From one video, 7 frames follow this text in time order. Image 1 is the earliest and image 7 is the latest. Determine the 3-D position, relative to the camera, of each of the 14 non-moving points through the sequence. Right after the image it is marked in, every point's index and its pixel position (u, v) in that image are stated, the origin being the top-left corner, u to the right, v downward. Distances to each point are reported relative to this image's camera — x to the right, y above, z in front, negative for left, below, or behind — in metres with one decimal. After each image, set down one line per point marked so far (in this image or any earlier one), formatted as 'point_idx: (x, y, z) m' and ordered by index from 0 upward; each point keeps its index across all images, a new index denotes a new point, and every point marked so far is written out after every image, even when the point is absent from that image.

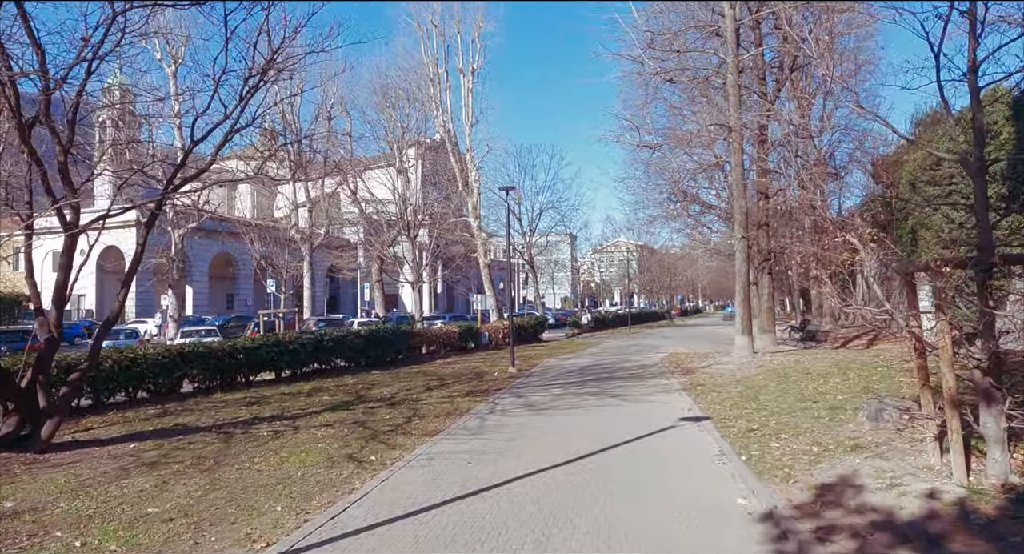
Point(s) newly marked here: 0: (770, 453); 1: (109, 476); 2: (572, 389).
0: (+2.7, -1.8, +7.0) m
1: (-4.0, -2.0, +6.5) m
2: (+1.2, -2.2, +13.3) m
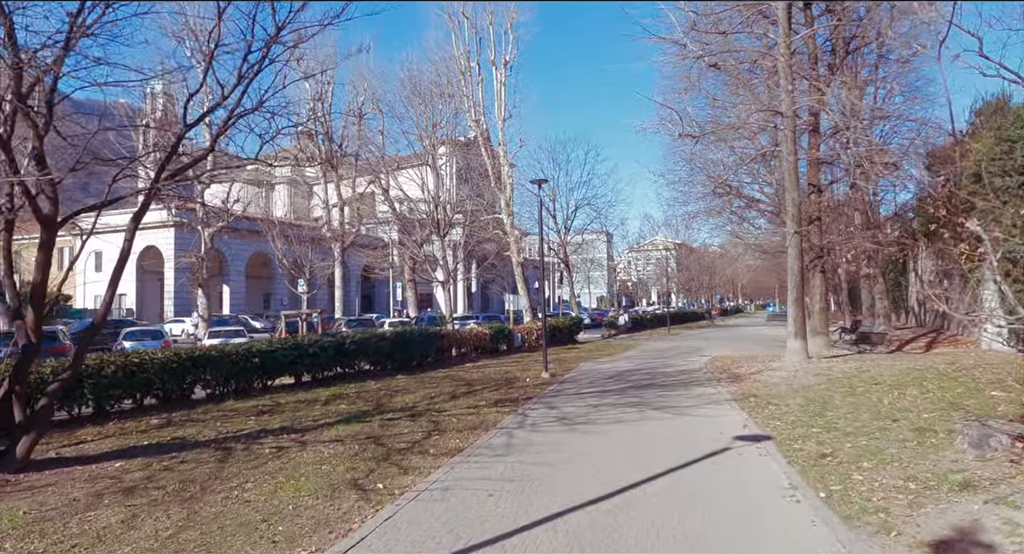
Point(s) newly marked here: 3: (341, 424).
0: (+3.0, -1.8, +5.8) m
1: (-3.7, -2.0, +5.7) m
2: (+1.8, -2.2, +12.1) m
3: (-2.4, -2.1, +9.5) m
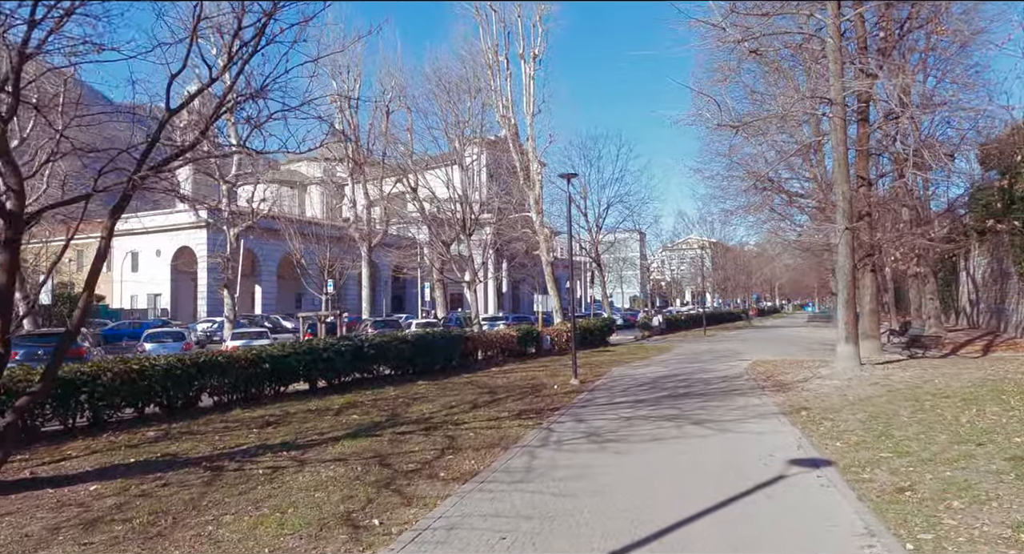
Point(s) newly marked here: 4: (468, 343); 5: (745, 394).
0: (+3.1, -1.8, +4.7) m
1: (-3.6, -2.0, +4.9) m
2: (+2.2, -2.2, +11.1) m
3: (-2.1, -2.1, +8.7) m
4: (-1.3, -1.9, +19.1) m
5: (+4.5, -2.3, +12.9) m
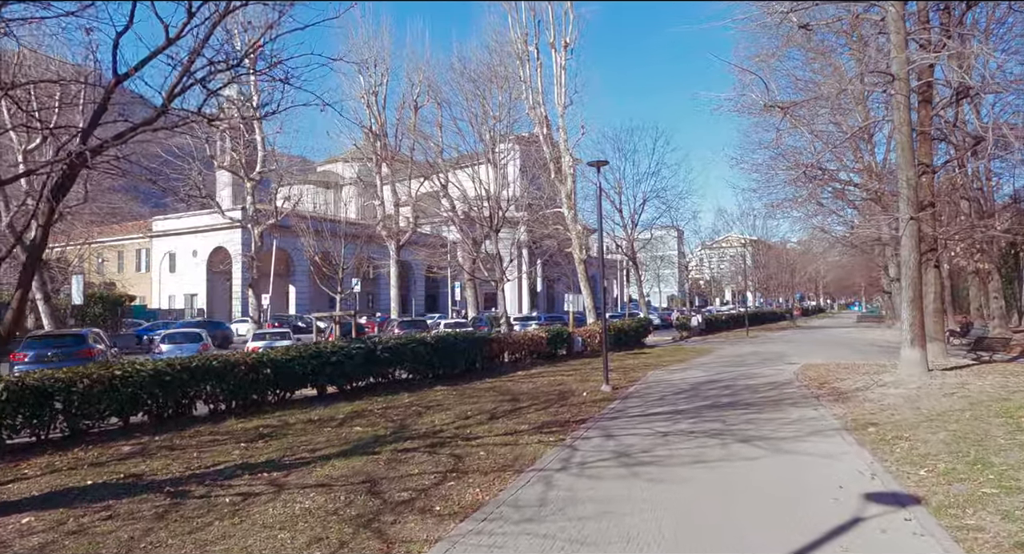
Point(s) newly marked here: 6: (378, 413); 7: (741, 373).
0: (+3.0, -1.8, +3.3) m
1: (-3.6, -1.9, +3.9) m
2: (+2.5, -2.1, +9.8) m
3: (-2.0, -2.1, +7.6) m
4: (-0.5, -1.8, +17.9) m
5: (+4.9, -2.2, +11.5) m
6: (-2.2, -2.2, +11.1) m
7: (+5.9, -2.5, +17.3) m
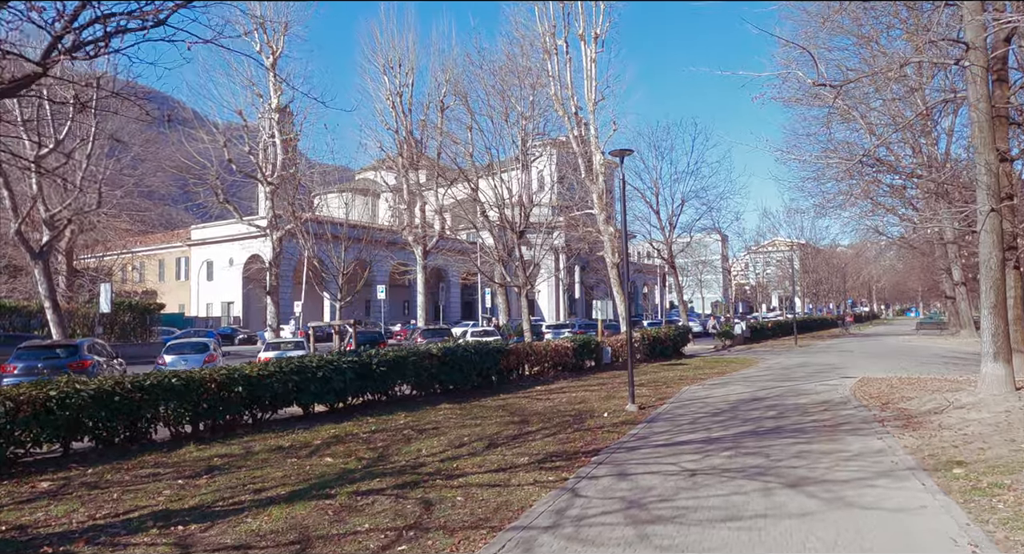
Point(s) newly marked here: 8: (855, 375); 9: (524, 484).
0: (+2.6, -1.7, +1.6) m
1: (-4.0, -1.9, +2.6) m
2: (+2.4, -2.2, +8.1) m
3: (-2.1, -2.1, +6.2) m
4: (0.0, -2.0, +16.4) m
5: (+5.0, -2.2, +9.6) m
6: (-2.2, -2.3, +9.6) m
7: (+6.3, -2.6, +15.3) m
8: (+9.2, -2.6, +17.9) m
9: (+0.1, -2.2, +7.0) m
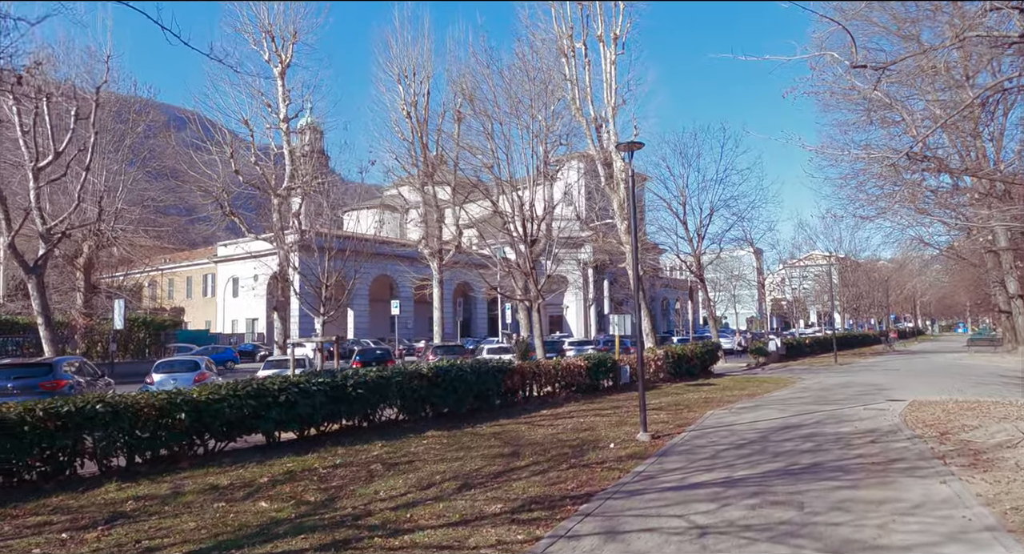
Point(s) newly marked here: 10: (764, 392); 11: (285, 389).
0: (+2.0, -1.6, 0.0) m
1: (-4.6, -1.9, +1.3) m
2: (+2.1, -2.2, +6.5) m
3: (-2.5, -2.1, +4.8) m
4: (0.0, -2.2, +14.9) m
5: (+4.7, -2.3, +7.9) m
6: (-2.4, -2.4, +8.3) m
7: (+6.4, -2.8, +13.5) m
8: (+9.3, -2.9, +15.9) m
9: (-0.2, -2.2, +5.5) m
10: (+7.0, -3.1, +18.4) m
11: (-3.4, -1.7, +9.9) m
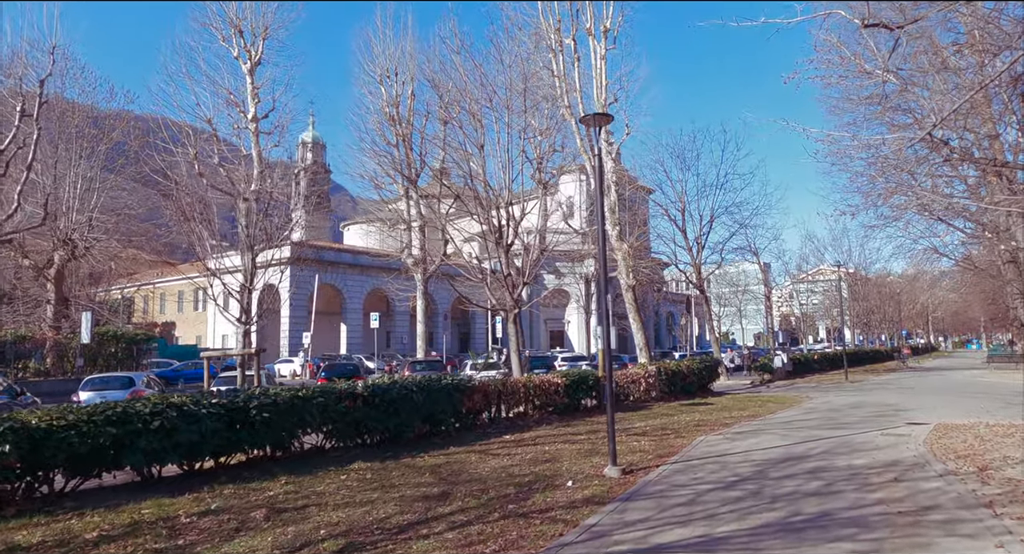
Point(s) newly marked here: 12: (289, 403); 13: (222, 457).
0: (+1.0, -1.3, -2.0) m
1: (-5.5, -1.6, -0.6) m
2: (+1.3, -2.1, +4.5) m
3: (-3.4, -2.0, +2.9) m
4: (-0.7, -2.3, +12.9) m
5: (+3.9, -2.2, +5.9) m
6: (-3.2, -2.3, +6.3) m
7: (+5.6, -2.8, +11.5) m
8: (+8.6, -3.0, +13.8) m
9: (-1.1, -2.0, +3.6) m
10: (+6.2, -3.3, +16.4) m
11: (-4.2, -1.6, +8.0) m
12: (-3.1, -1.8, +9.4) m
13: (-3.7, -2.3, +8.6) m
